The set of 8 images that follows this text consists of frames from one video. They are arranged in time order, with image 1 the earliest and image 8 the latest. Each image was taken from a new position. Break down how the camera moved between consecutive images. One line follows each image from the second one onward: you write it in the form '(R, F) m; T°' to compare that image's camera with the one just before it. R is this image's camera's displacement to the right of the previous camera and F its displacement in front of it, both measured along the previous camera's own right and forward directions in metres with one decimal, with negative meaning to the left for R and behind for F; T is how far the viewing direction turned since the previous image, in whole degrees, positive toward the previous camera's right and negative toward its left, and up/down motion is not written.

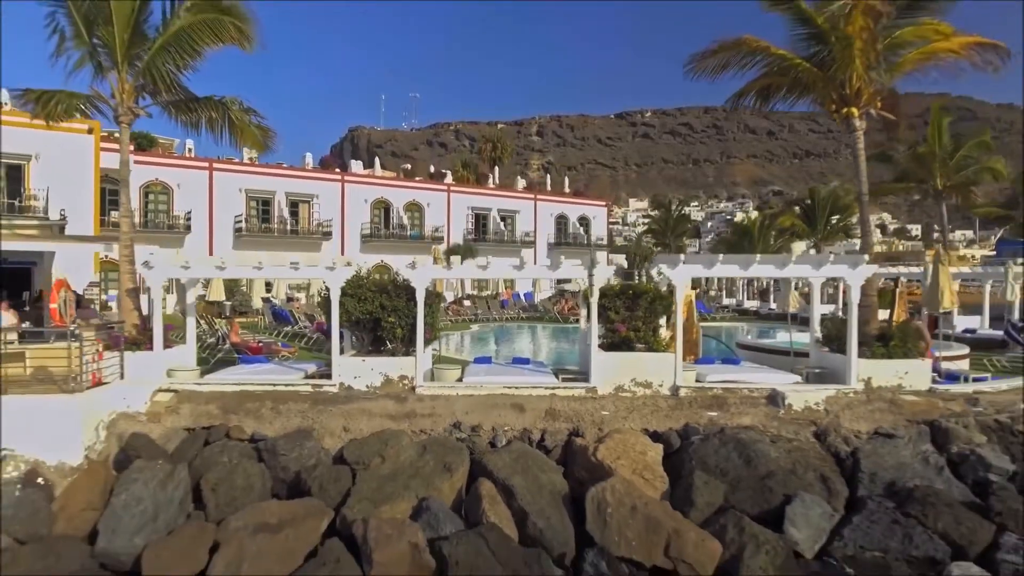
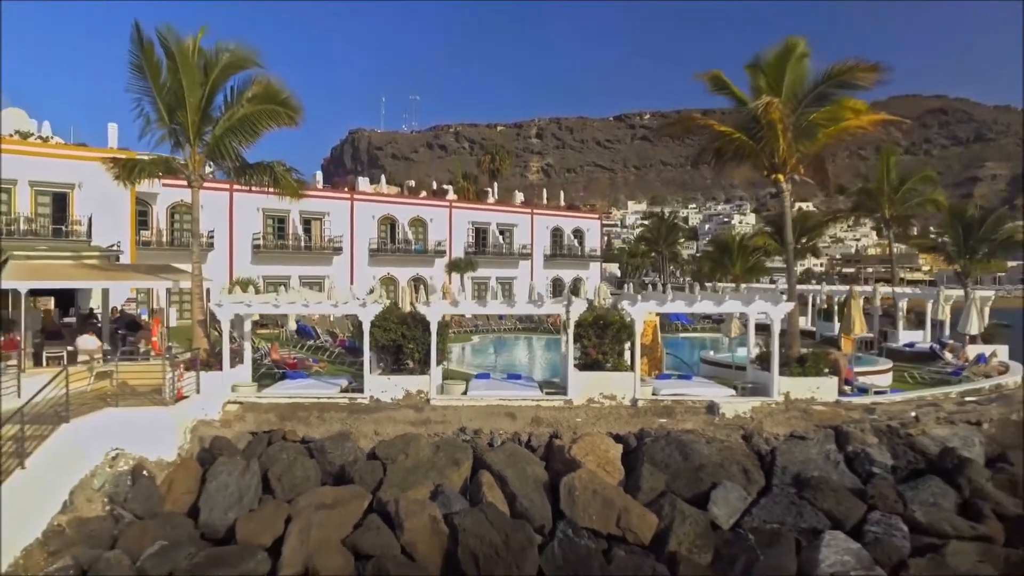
(+0.1, -2.8) m; 0°
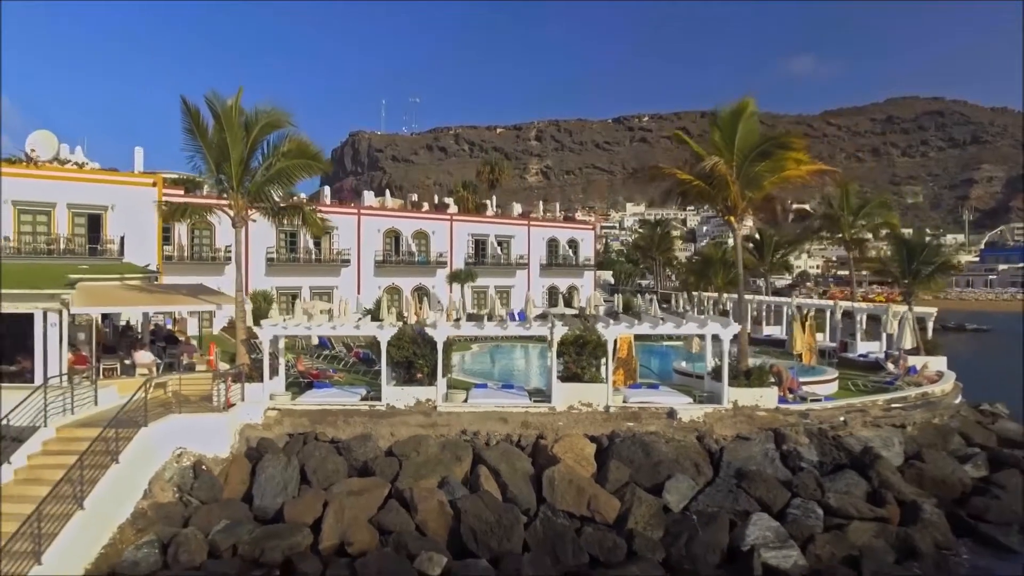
(+0.1, -2.6) m; 0°
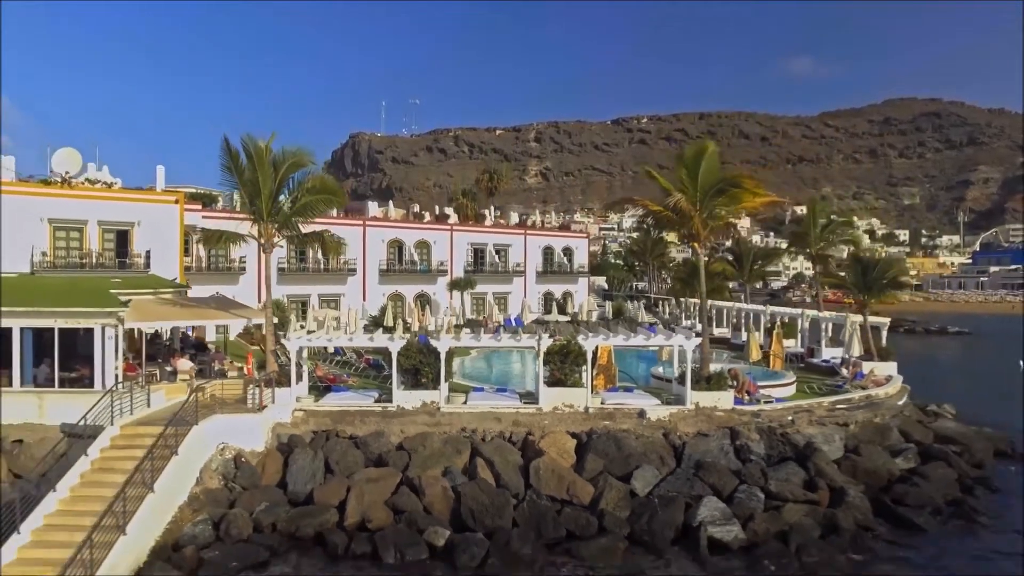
(+0.2, -2.6) m; 0°
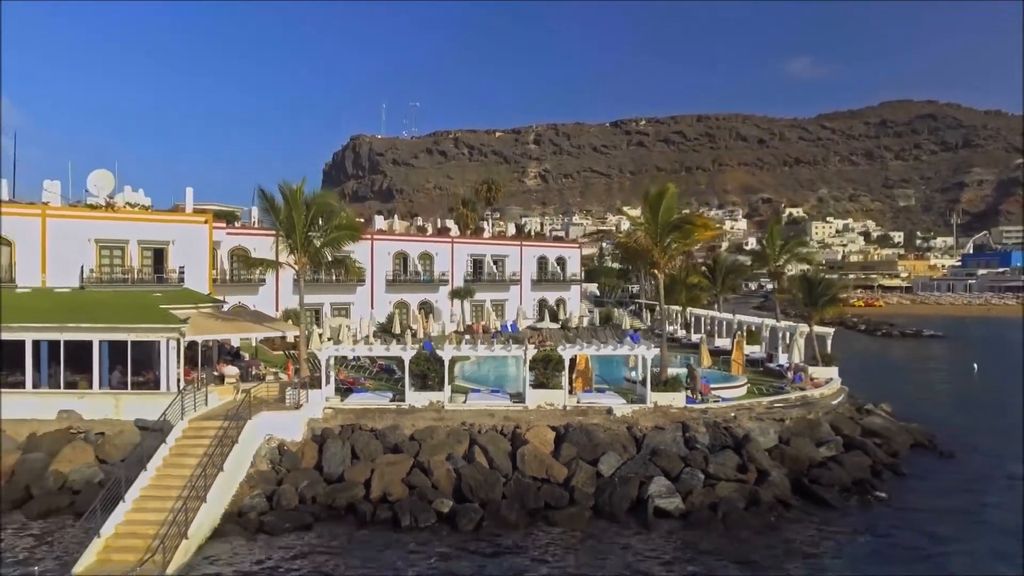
(+0.2, -4.0) m; 0°
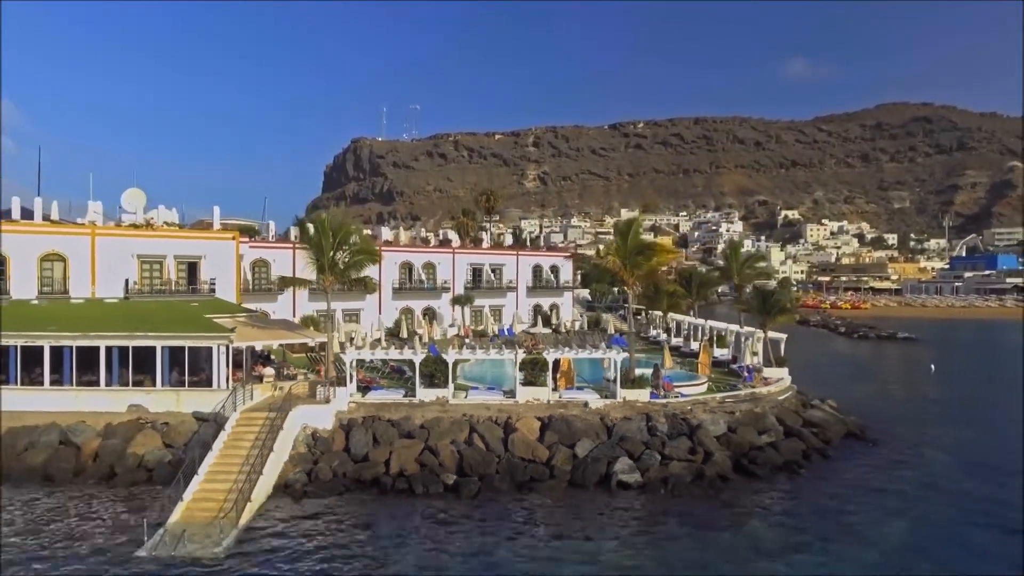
(+0.2, -4.6) m; 0°
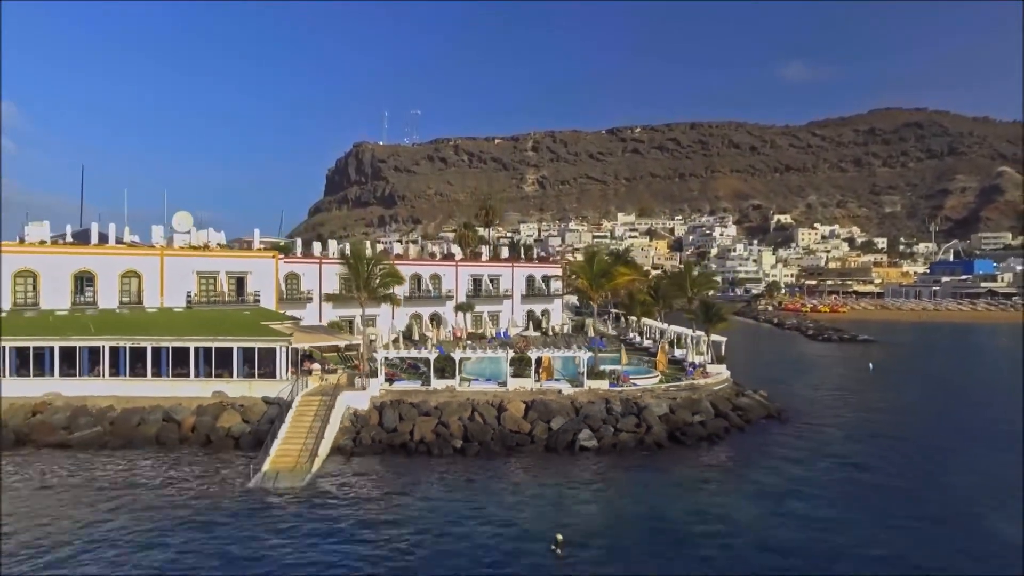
(+0.3, -8.5) m; 0°
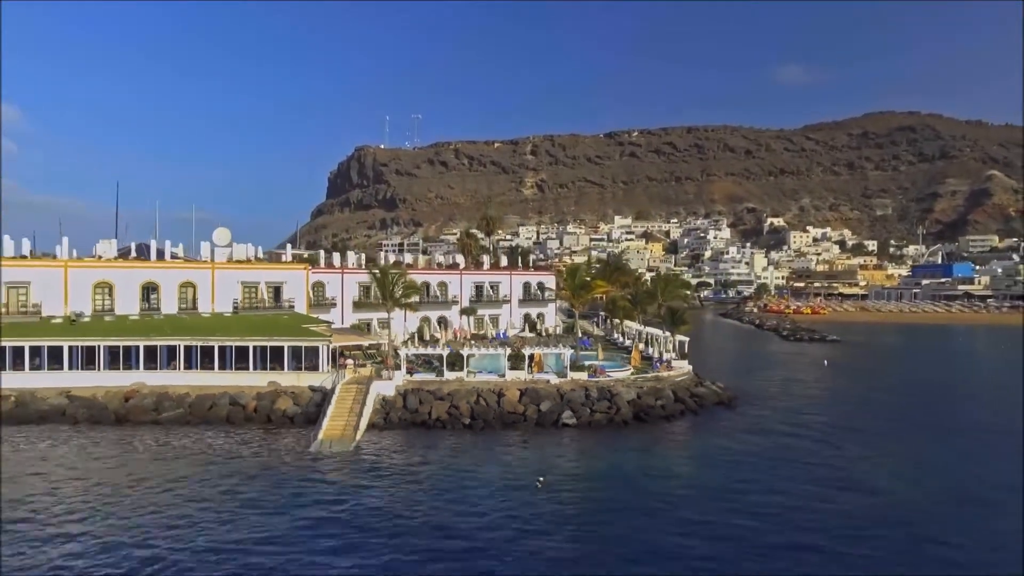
(+0.1, -8.5) m; 0°
